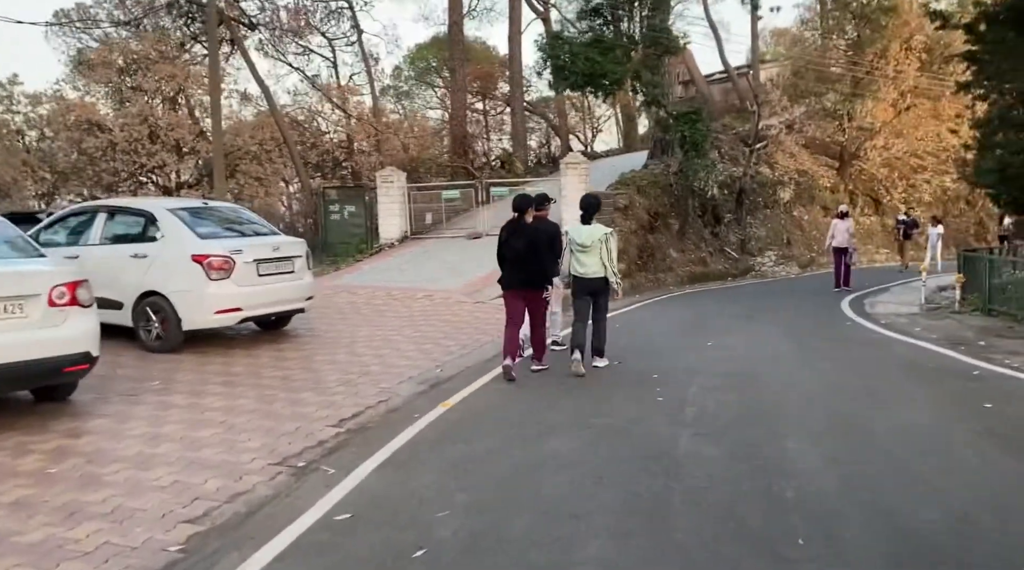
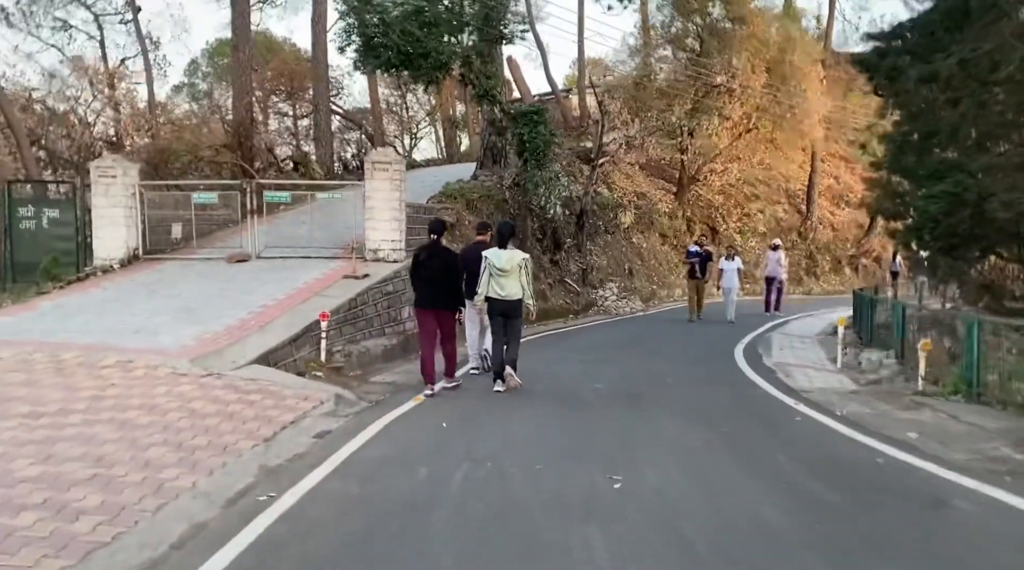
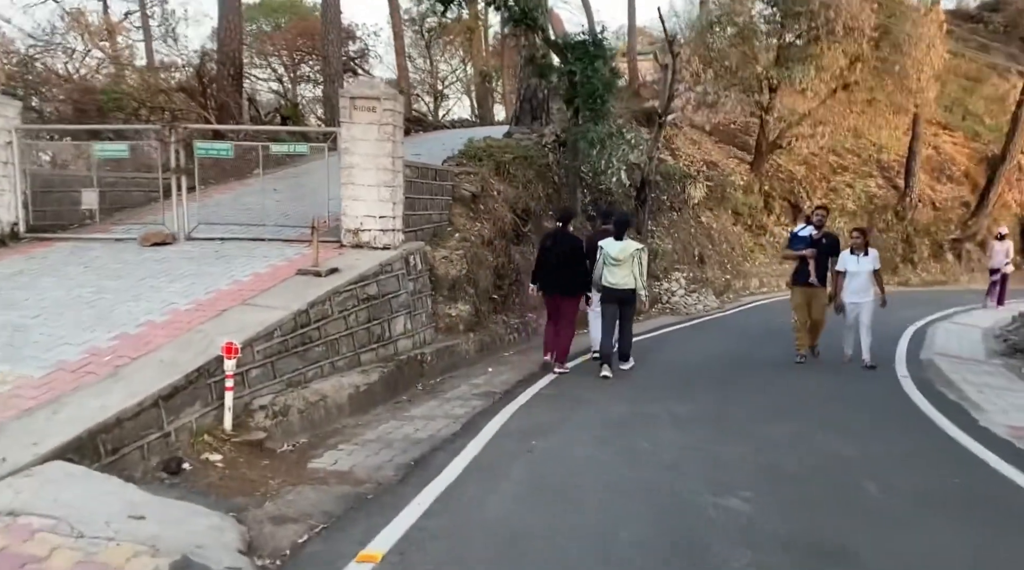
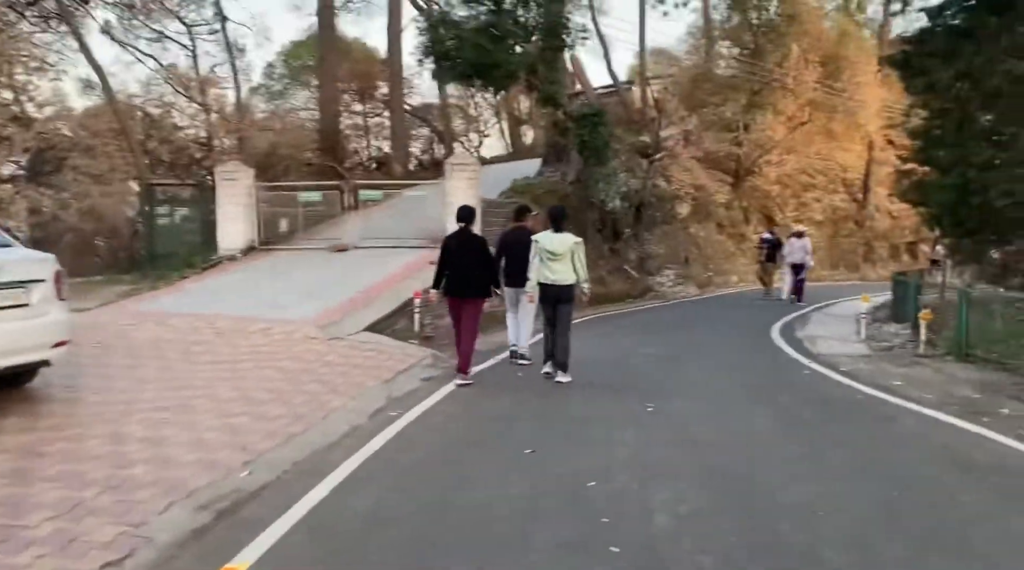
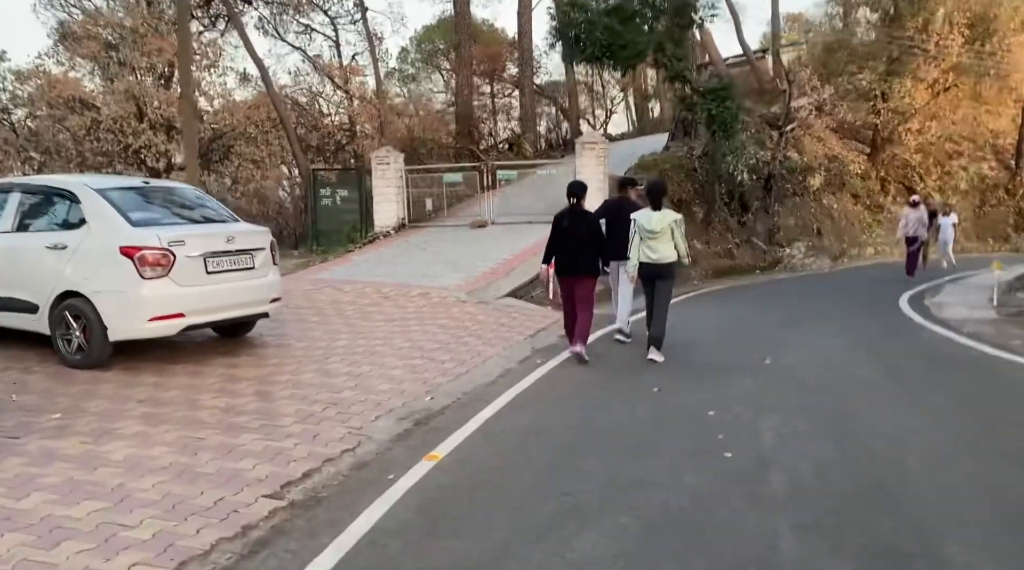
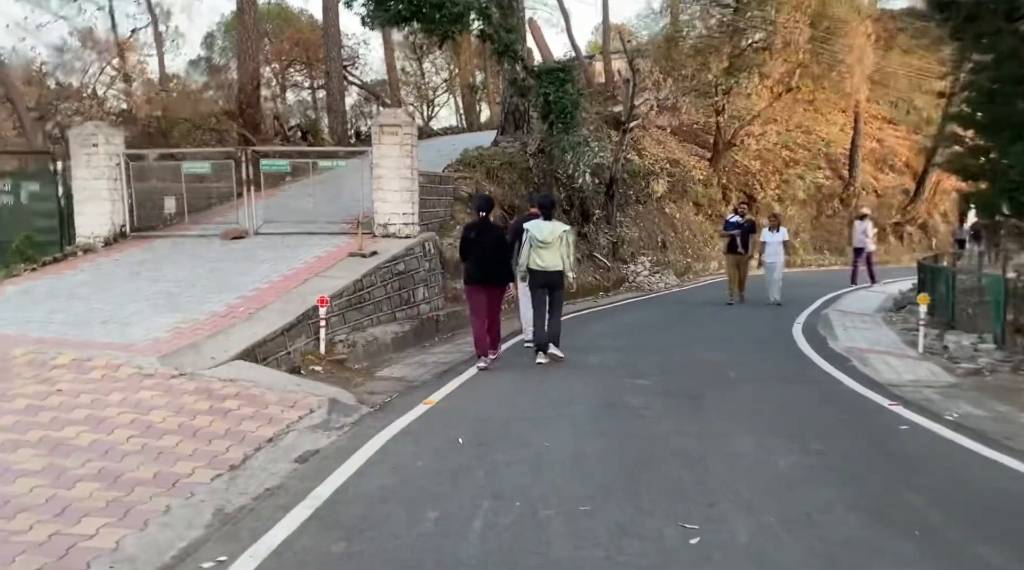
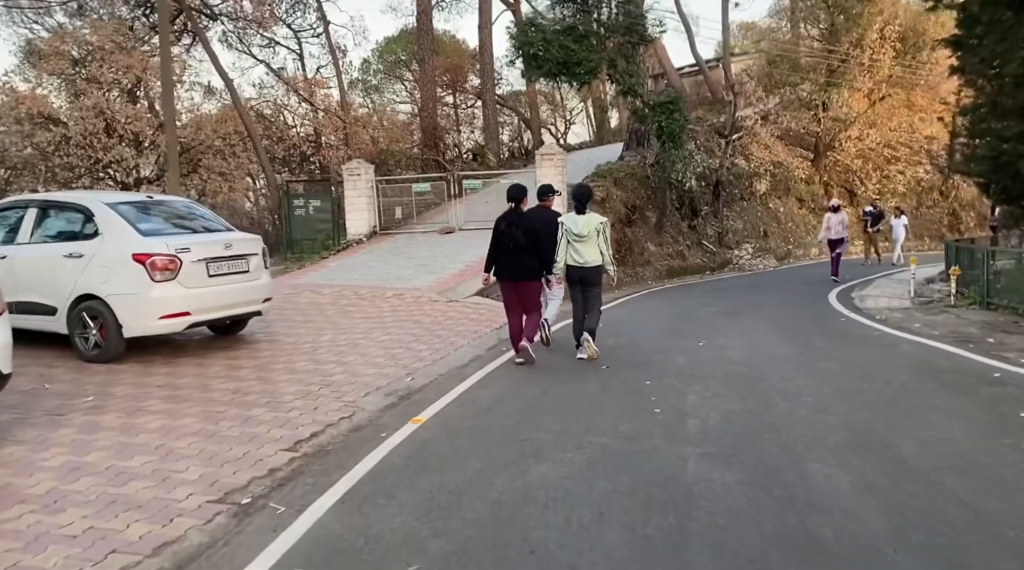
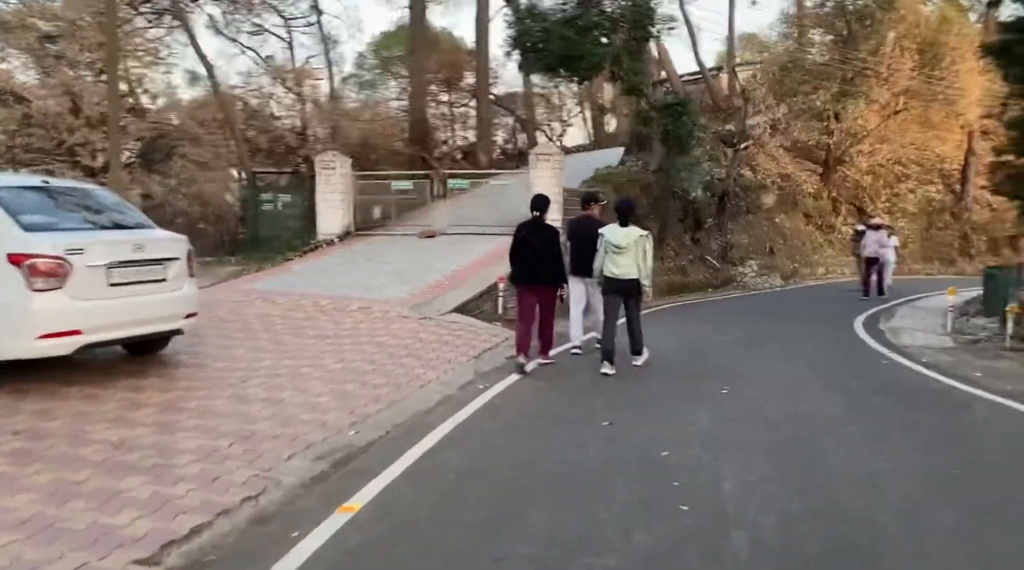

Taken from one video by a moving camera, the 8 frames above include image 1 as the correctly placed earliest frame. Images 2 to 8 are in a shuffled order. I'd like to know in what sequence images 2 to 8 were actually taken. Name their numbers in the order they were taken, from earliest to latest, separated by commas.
7, 5, 8, 4, 2, 6, 3
